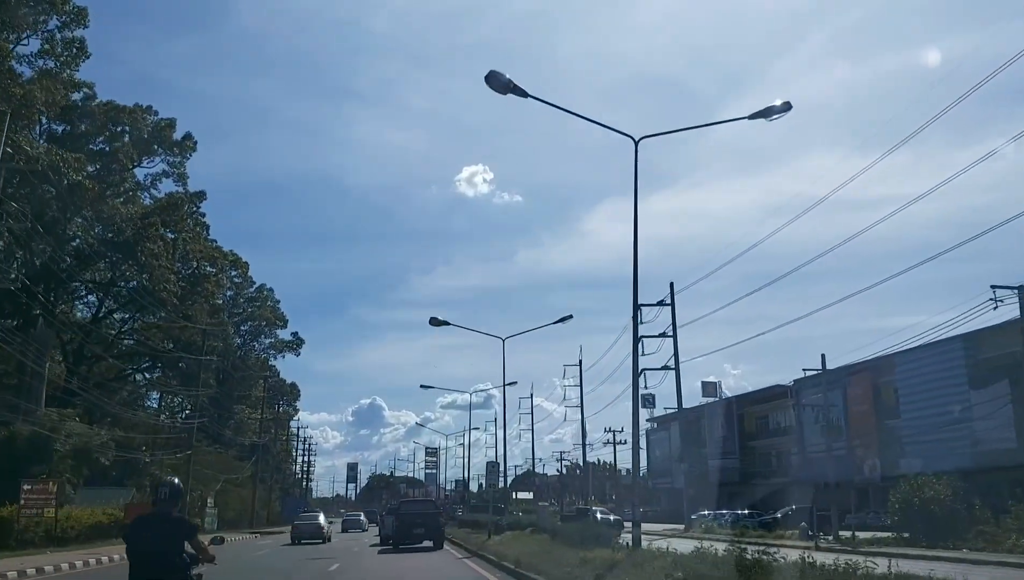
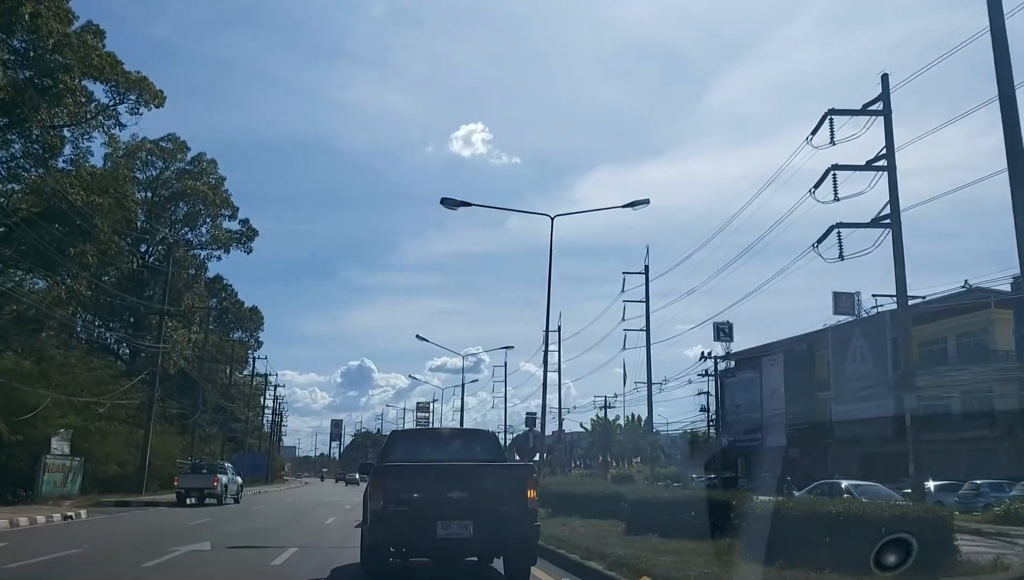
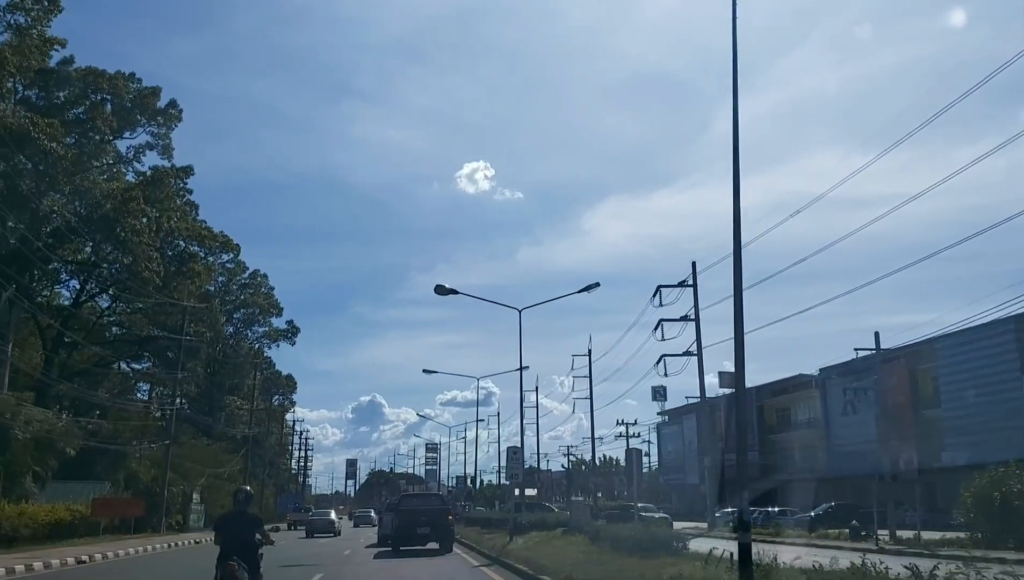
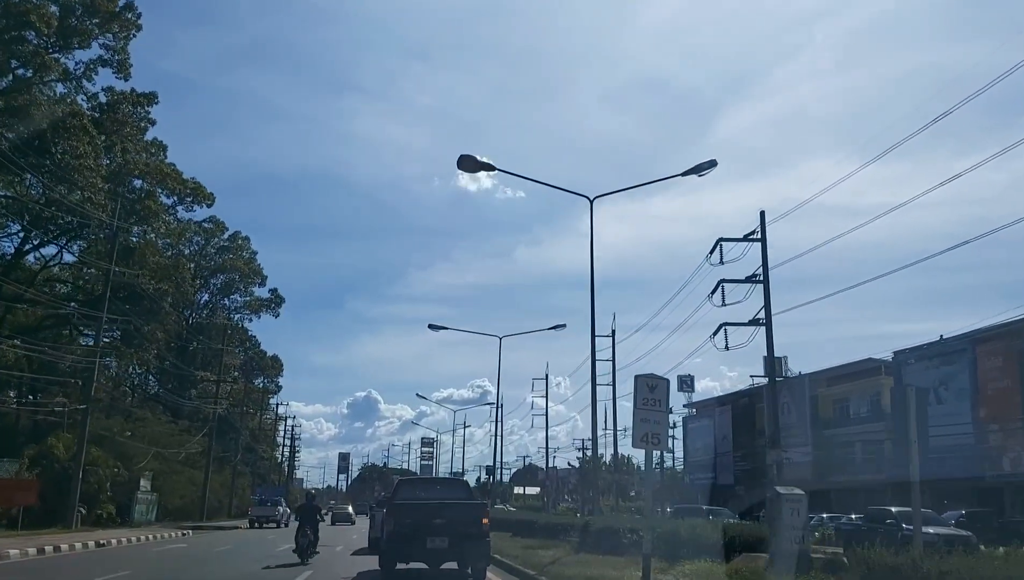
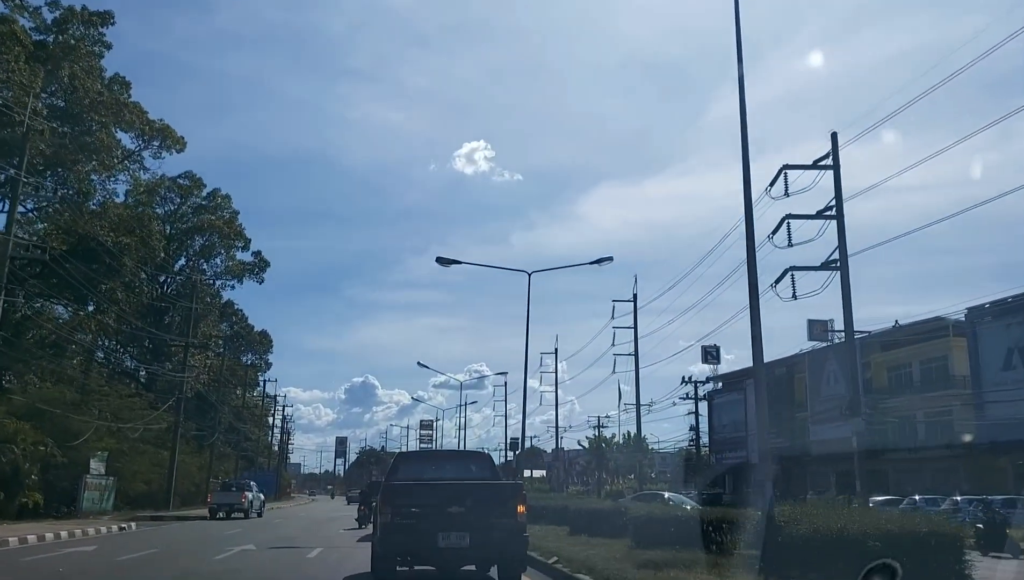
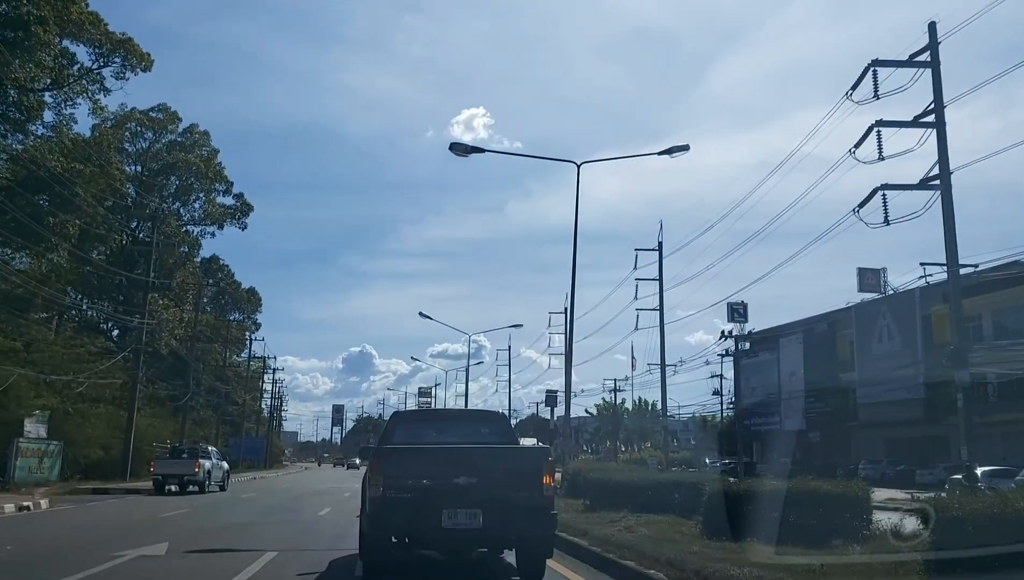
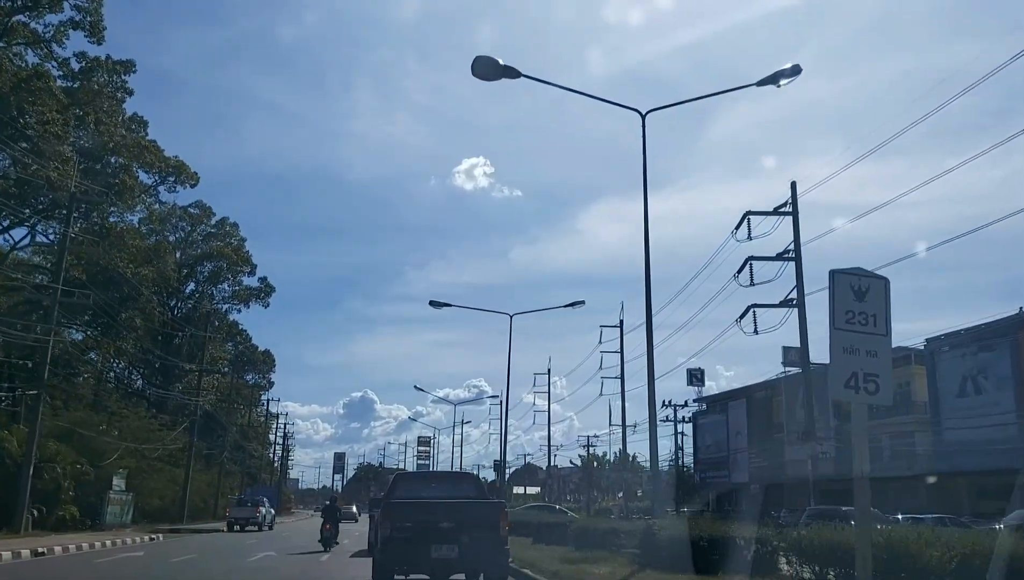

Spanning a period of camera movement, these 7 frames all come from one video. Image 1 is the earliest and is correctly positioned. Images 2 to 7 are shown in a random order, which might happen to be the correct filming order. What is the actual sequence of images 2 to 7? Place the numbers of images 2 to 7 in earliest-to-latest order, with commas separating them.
3, 4, 7, 5, 2, 6
